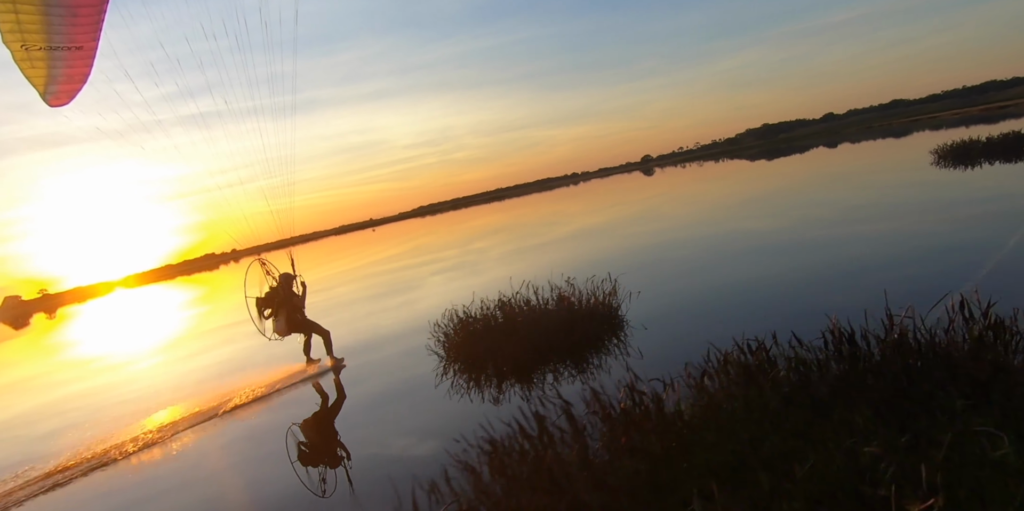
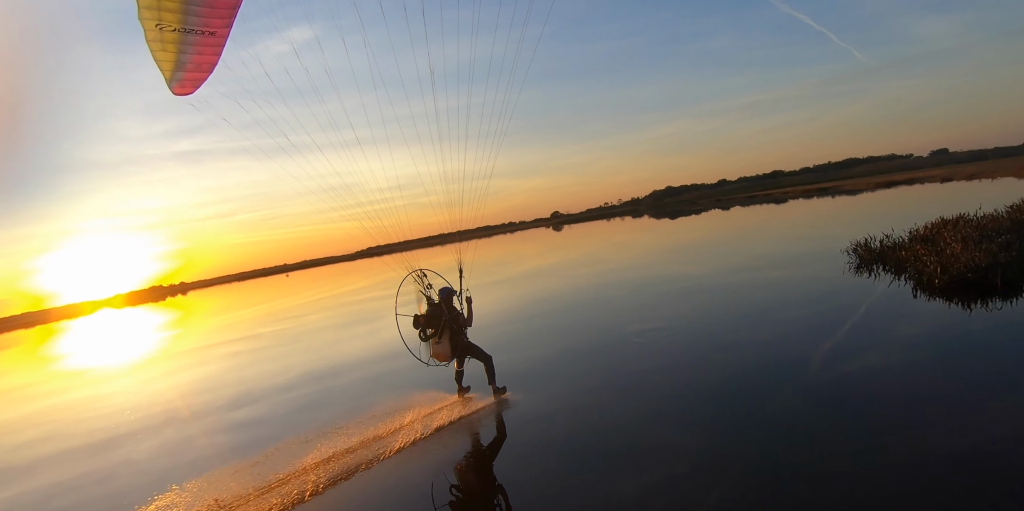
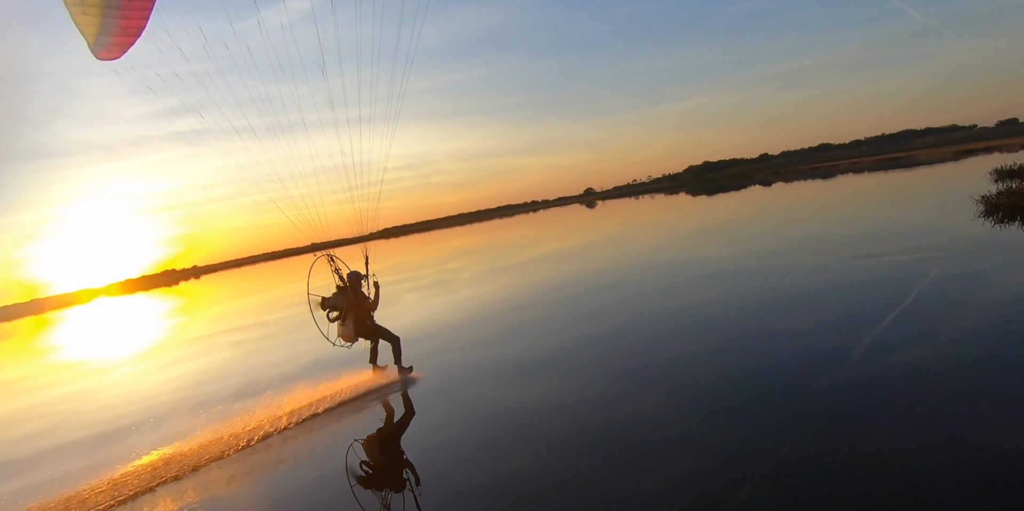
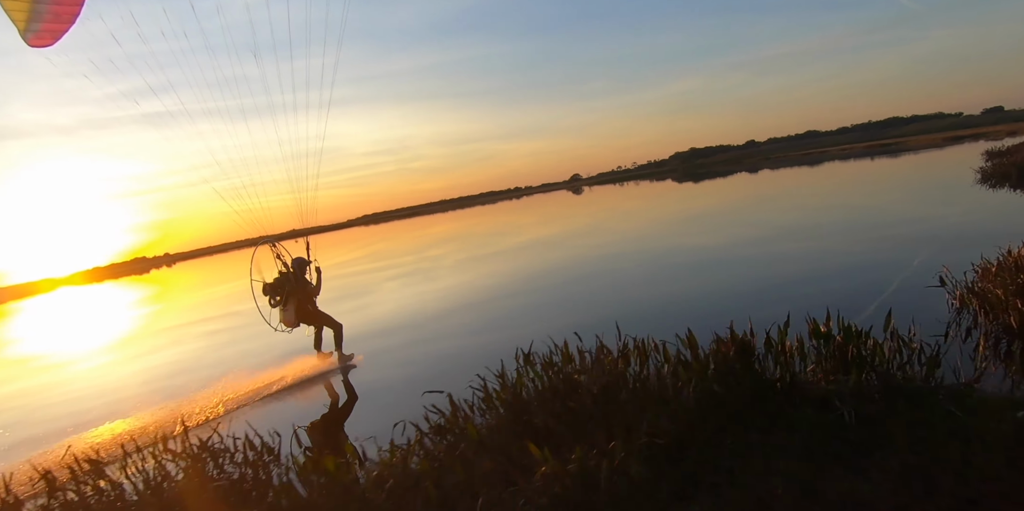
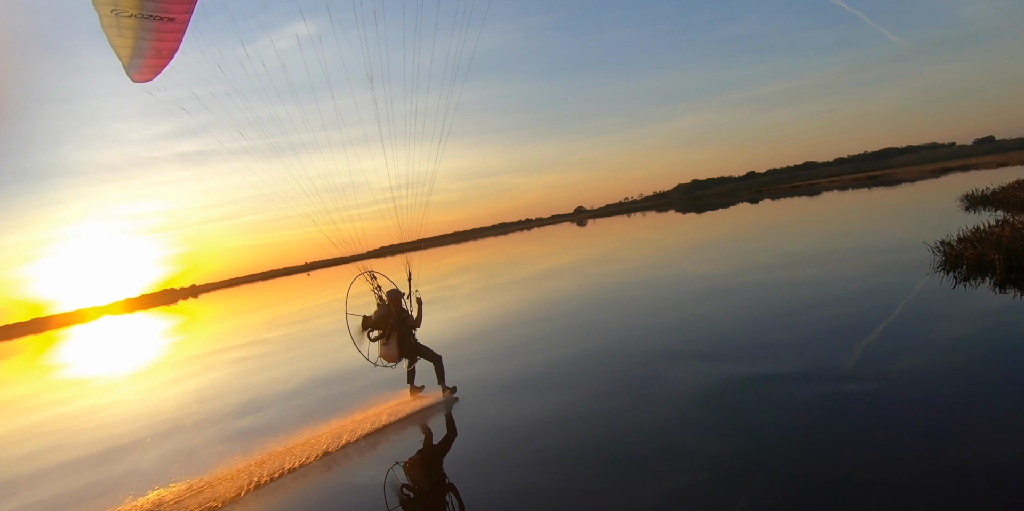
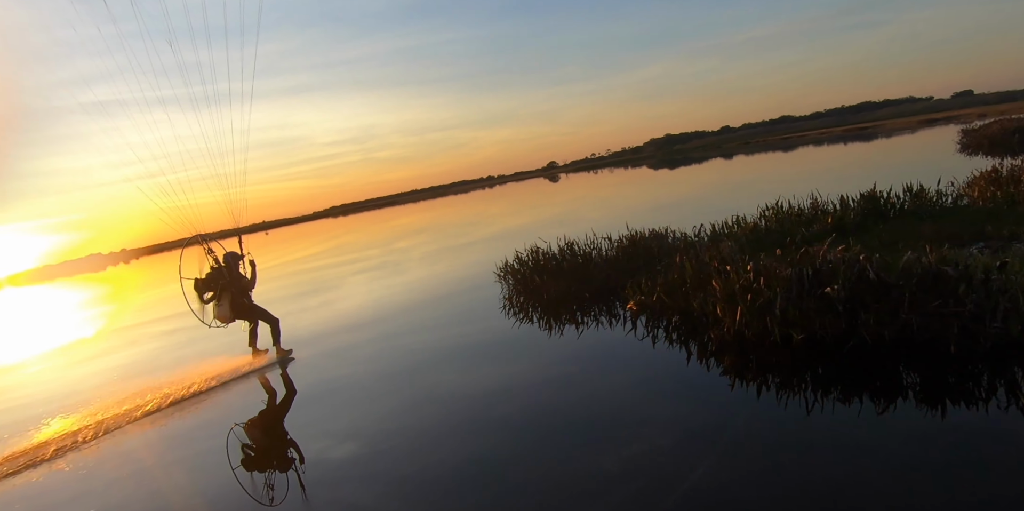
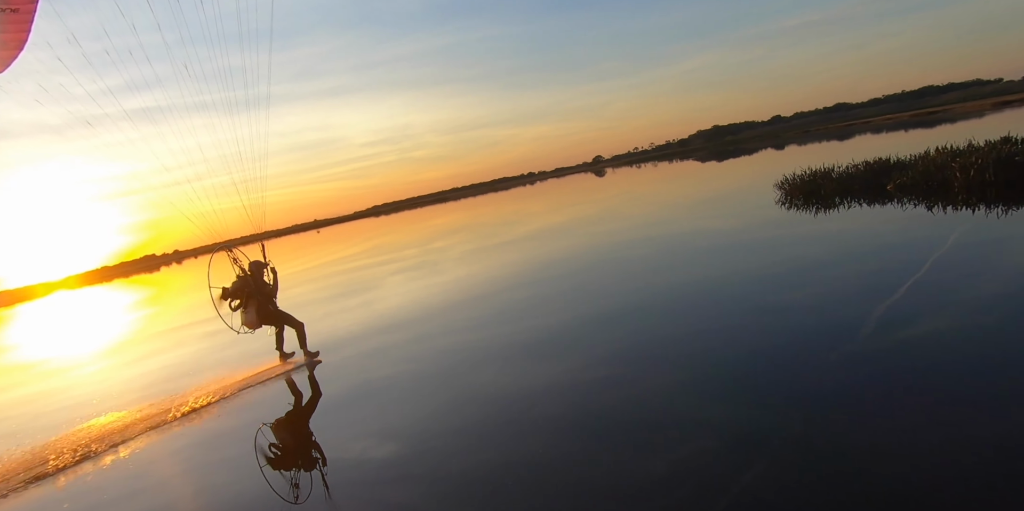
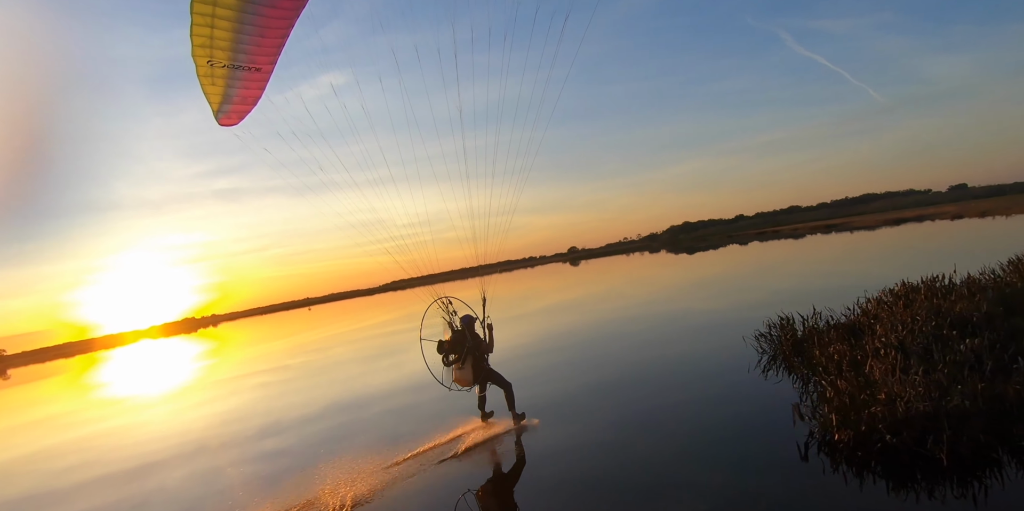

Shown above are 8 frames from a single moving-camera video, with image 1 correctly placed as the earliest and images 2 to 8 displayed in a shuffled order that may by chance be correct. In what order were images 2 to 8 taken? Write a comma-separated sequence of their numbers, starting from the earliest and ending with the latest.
7, 6, 4, 3, 5, 2, 8
